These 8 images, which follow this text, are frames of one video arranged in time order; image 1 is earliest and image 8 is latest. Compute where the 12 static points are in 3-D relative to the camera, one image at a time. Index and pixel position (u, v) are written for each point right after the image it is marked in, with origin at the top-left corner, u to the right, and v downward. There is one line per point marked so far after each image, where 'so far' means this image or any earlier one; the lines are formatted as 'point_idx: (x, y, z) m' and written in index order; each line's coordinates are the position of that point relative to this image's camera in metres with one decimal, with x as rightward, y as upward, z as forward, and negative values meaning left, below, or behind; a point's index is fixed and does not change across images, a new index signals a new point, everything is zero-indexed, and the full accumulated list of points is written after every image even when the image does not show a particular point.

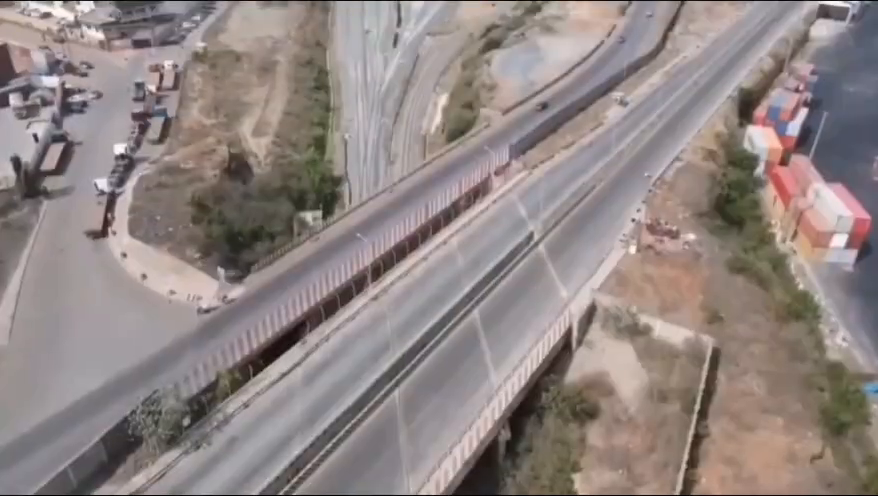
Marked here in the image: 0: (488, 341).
0: (+1.3, -2.4, +18.6) m
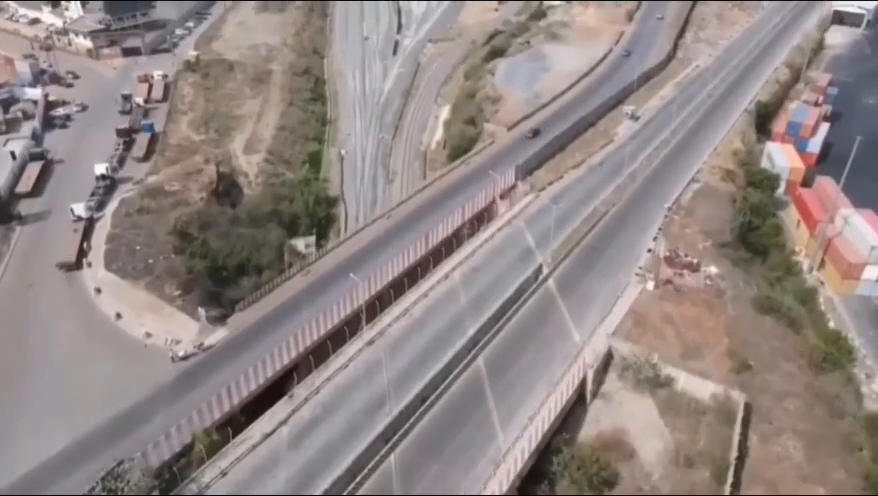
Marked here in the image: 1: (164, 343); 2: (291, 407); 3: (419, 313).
0: (+1.3, -3.5, +16.9) m
1: (-7.2, -2.5, +18.6) m
2: (-3.5, -3.7, +16.6) m
3: (-0.6, -1.8, +19.7) m
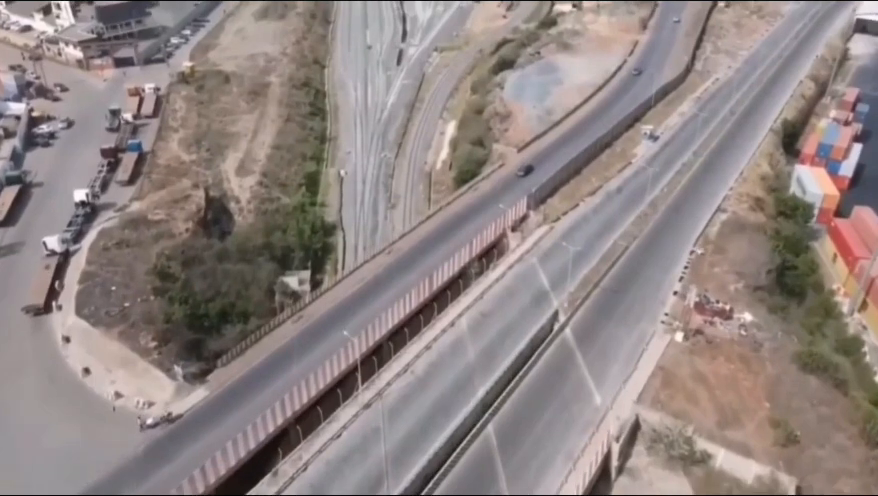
0: (+1.4, -4.7, +14.8) m
1: (-7.1, -3.7, +16.6) m
2: (-3.4, -4.9, +14.5) m
3: (-0.4, -3.0, +17.7) m
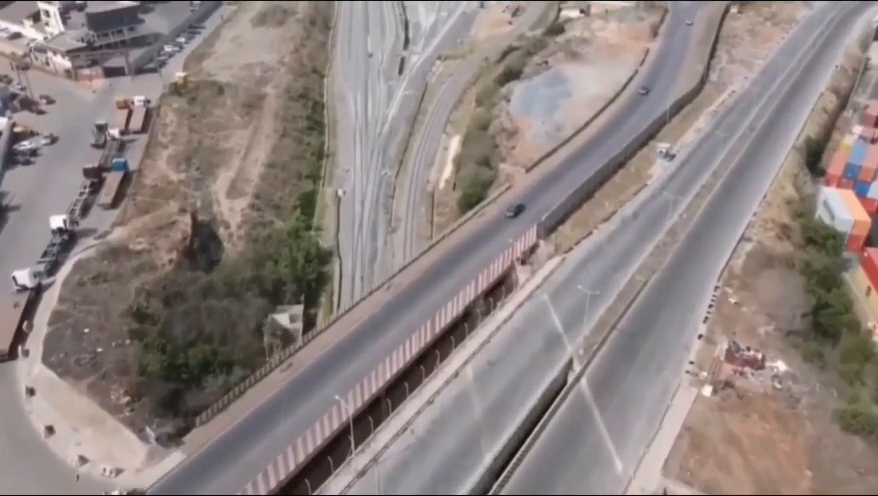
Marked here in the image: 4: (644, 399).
0: (+1.5, -5.7, +13.0) m
1: (-7.0, -4.7, +14.9) m
2: (-3.3, -5.9, +12.8) m
3: (-0.4, -4.1, +15.9) m
4: (+4.9, -3.6, +16.9) m
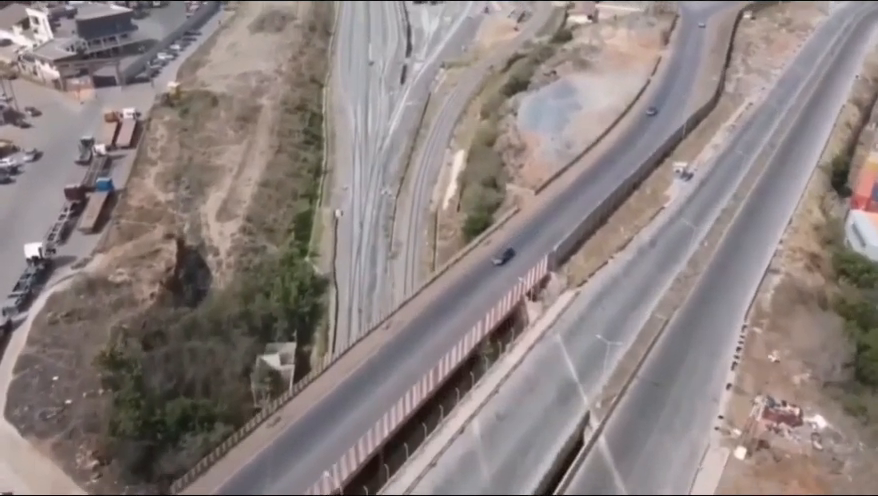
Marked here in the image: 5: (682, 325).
0: (+1.5, -6.7, +11.3) m
1: (-7.0, -5.6, +13.3) m
2: (-3.3, -6.9, +11.1) m
3: (-0.3, -5.0, +14.2) m
4: (+4.9, -4.6, +15.2) m
5: (+6.6, -2.1, +19.3) m
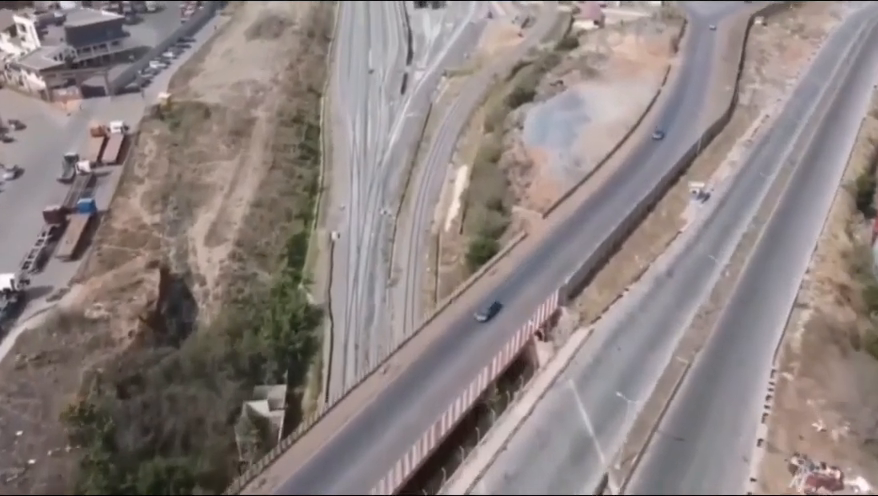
0: (+1.5, -7.6, +9.8) m
1: (-6.9, -6.5, +11.7) m
2: (-3.2, -7.8, +9.6) m
3: (-0.3, -5.9, +12.7) m
4: (+5.0, -5.5, +13.7) m
5: (+6.7, -3.0, +17.7) m
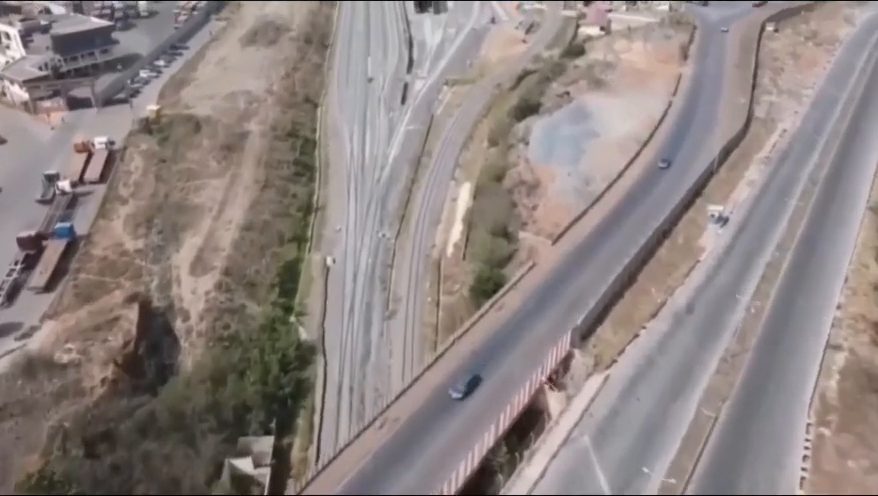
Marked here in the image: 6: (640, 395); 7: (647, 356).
0: (+1.6, -8.6, +8.2) m
1: (-6.9, -7.5, +10.1) m
2: (-3.2, -8.7, +7.9) m
3: (-0.3, -6.9, +11.1) m
4: (+5.0, -6.5, +12.0) m
5: (+6.7, -4.0, +16.1) m
6: (+4.8, -3.5, +17.1) m
7: (+5.4, -2.8, +18.4) m
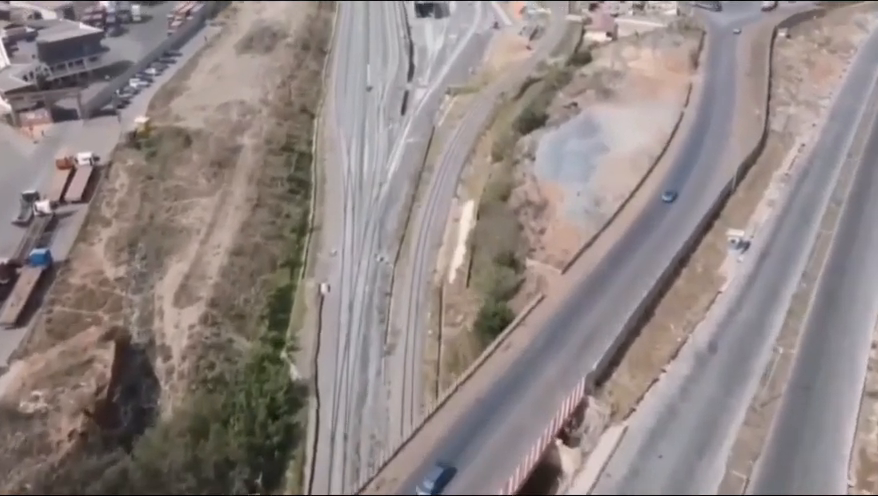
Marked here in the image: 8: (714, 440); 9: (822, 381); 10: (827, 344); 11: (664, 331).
0: (+1.6, -9.5, +6.6) m
1: (-6.9, -8.4, +8.5) m
2: (-3.2, -9.6, +6.4) m
3: (-0.2, -7.8, +9.5) m
4: (+5.0, -7.4, +10.4) m
5: (+6.7, -4.9, +14.5) m
6: (+4.9, -4.4, +15.5) m
7: (+5.4, -3.7, +16.8) m
8: (+6.1, -4.3, +15.9) m
9: (+9.5, -3.3, +17.5) m
10: (+10.3, -2.6, +18.8) m
11: (+6.2, -2.3, +19.5) m
